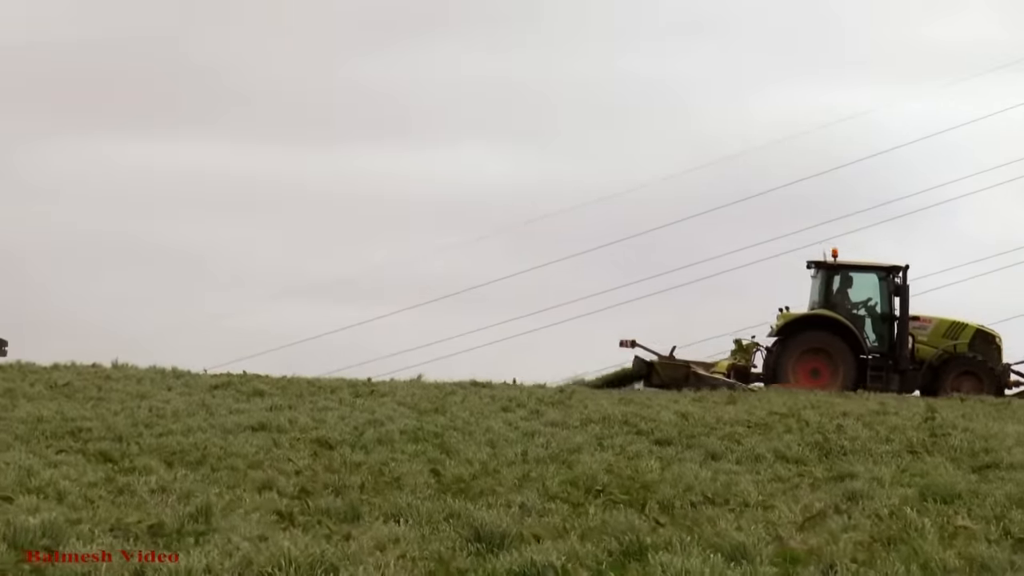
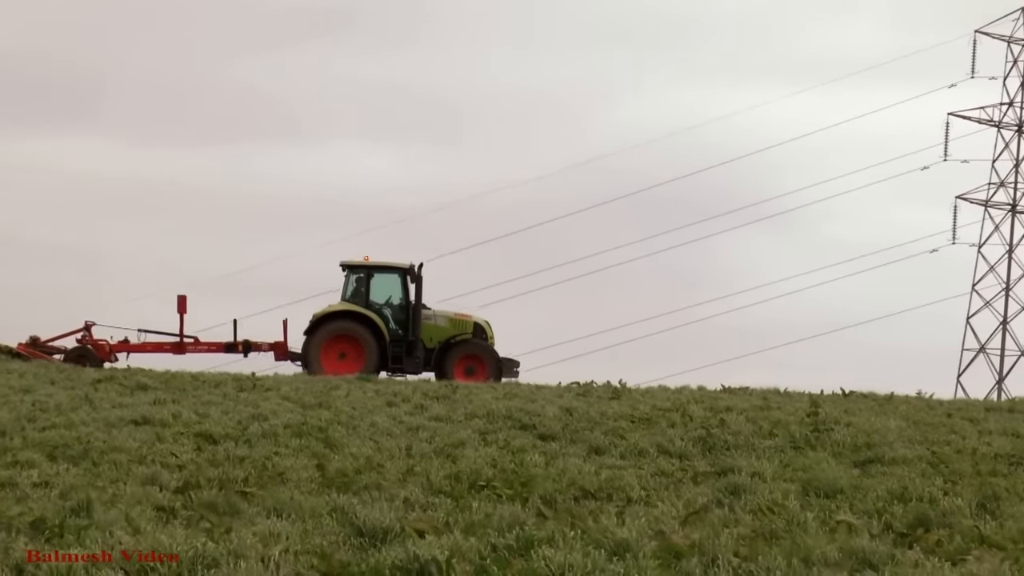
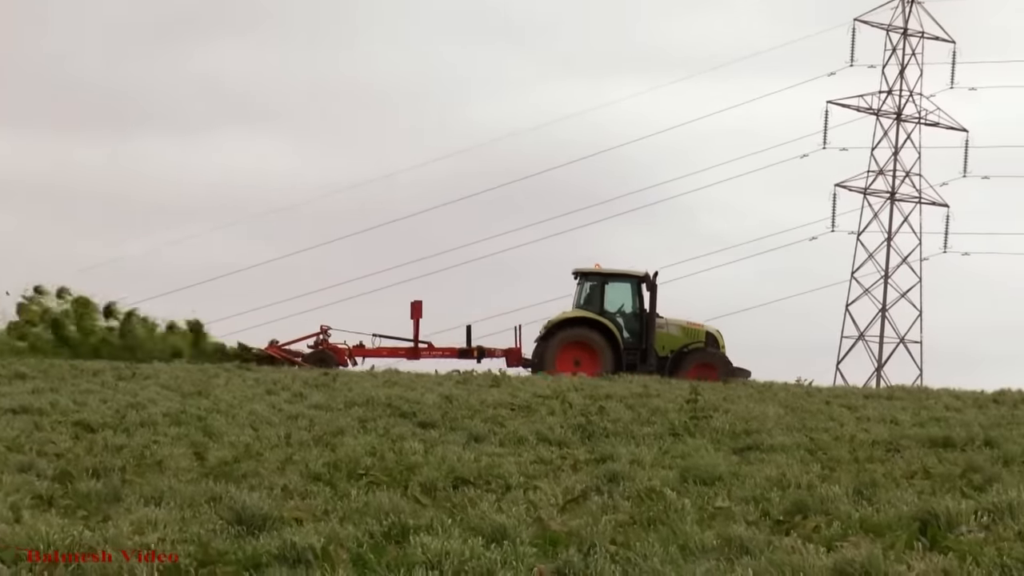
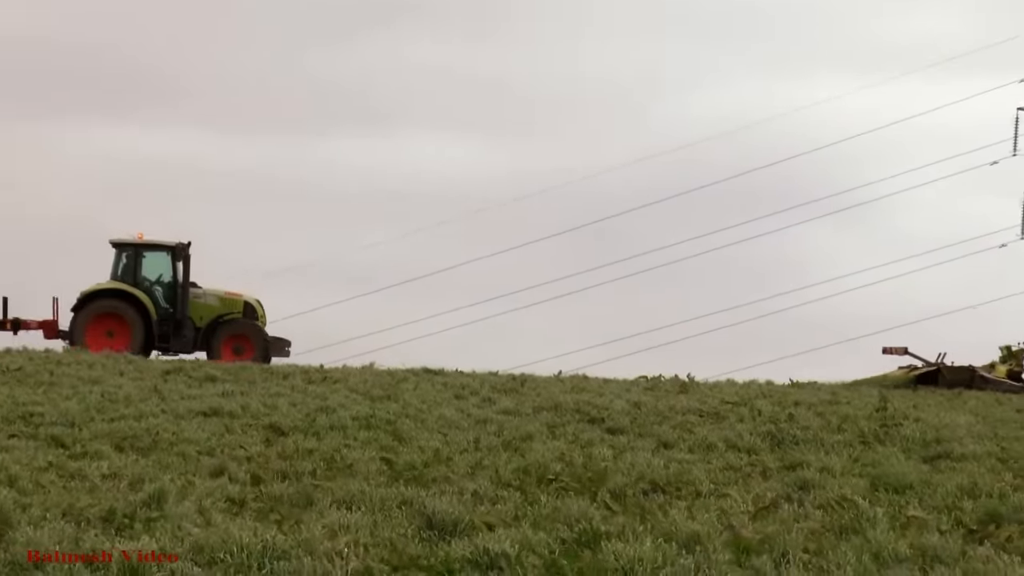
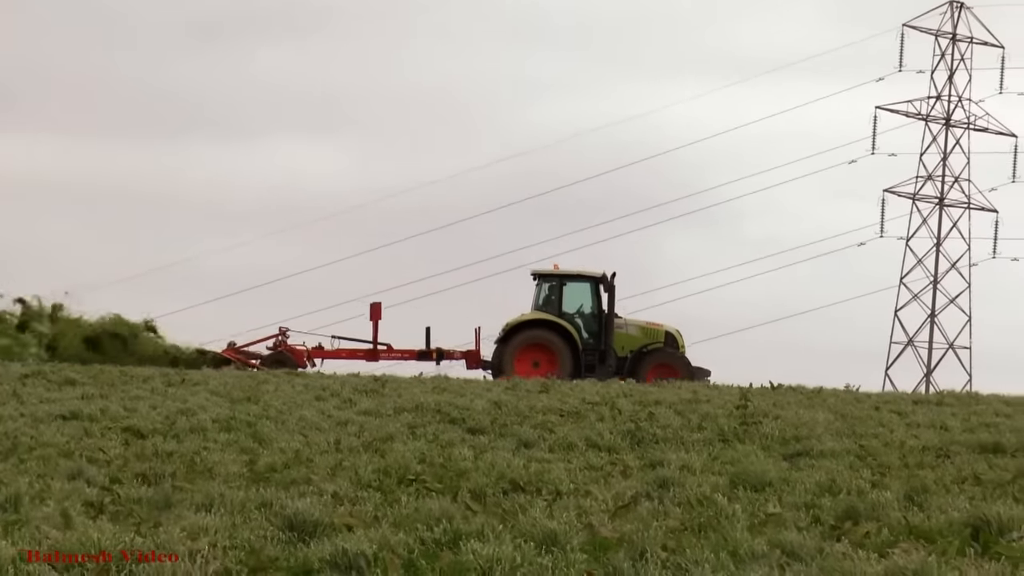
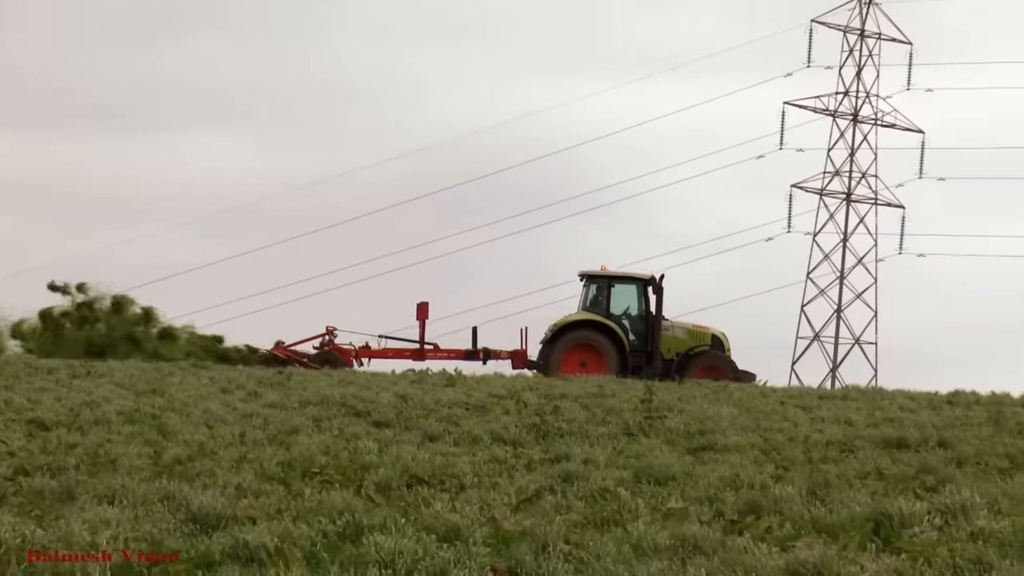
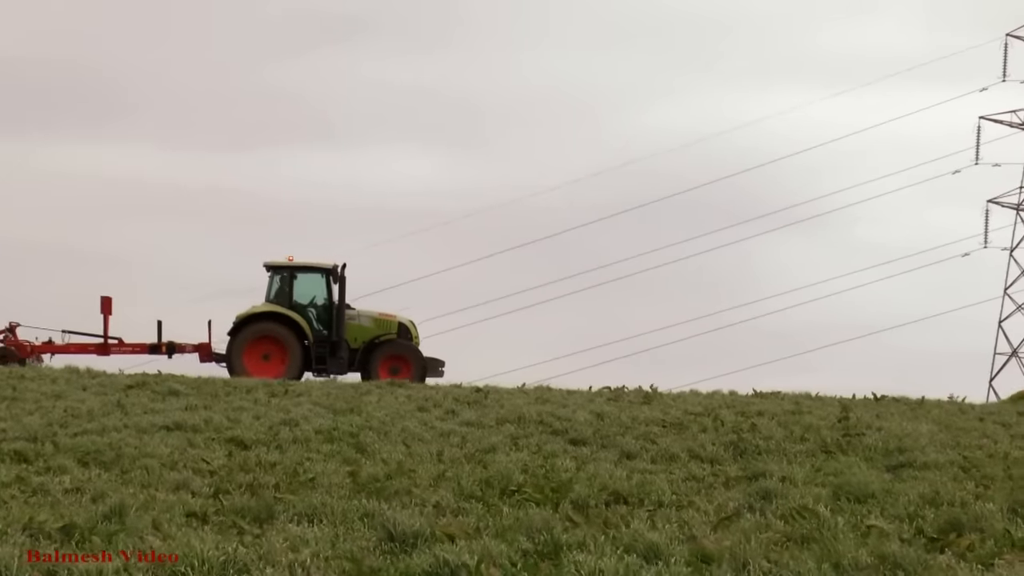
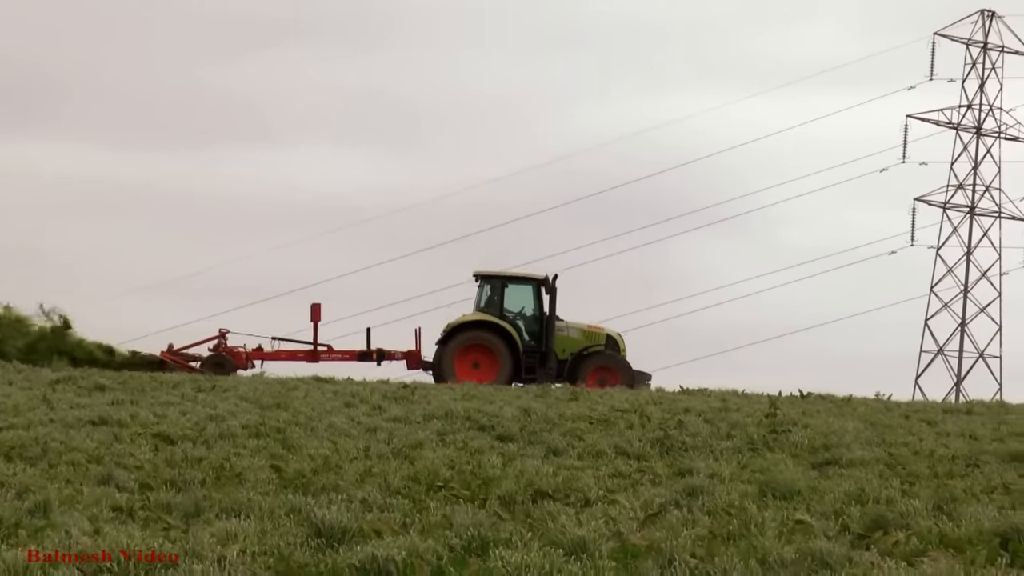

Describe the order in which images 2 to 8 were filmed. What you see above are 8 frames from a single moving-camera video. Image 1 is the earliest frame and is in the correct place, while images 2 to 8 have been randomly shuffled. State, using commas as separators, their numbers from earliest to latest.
4, 7, 2, 8, 5, 3, 6
